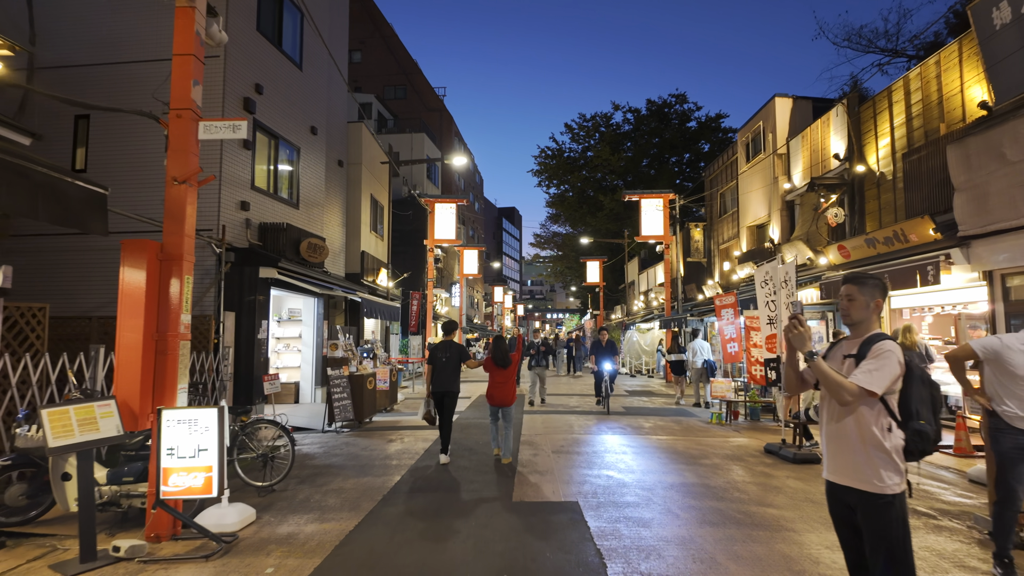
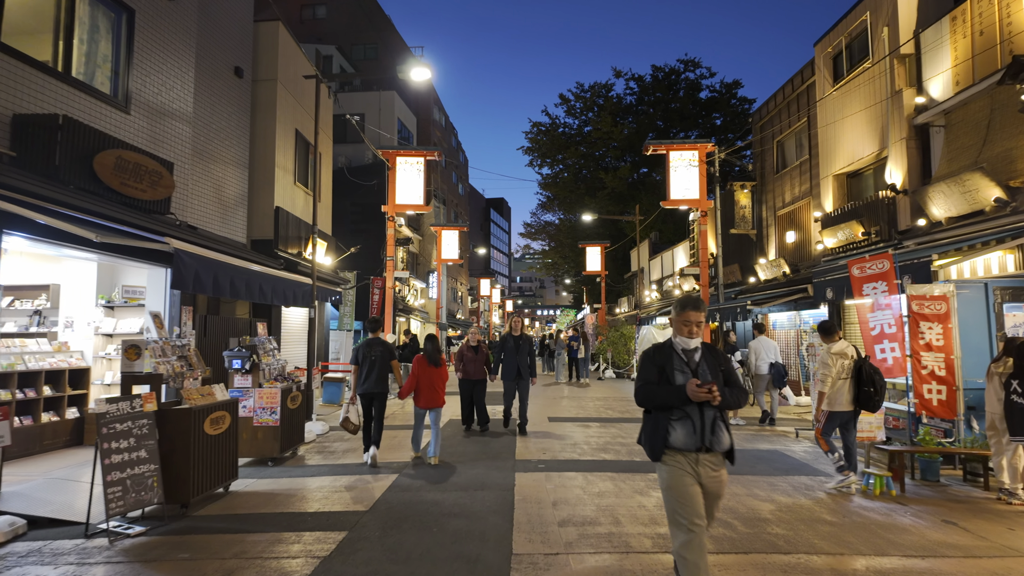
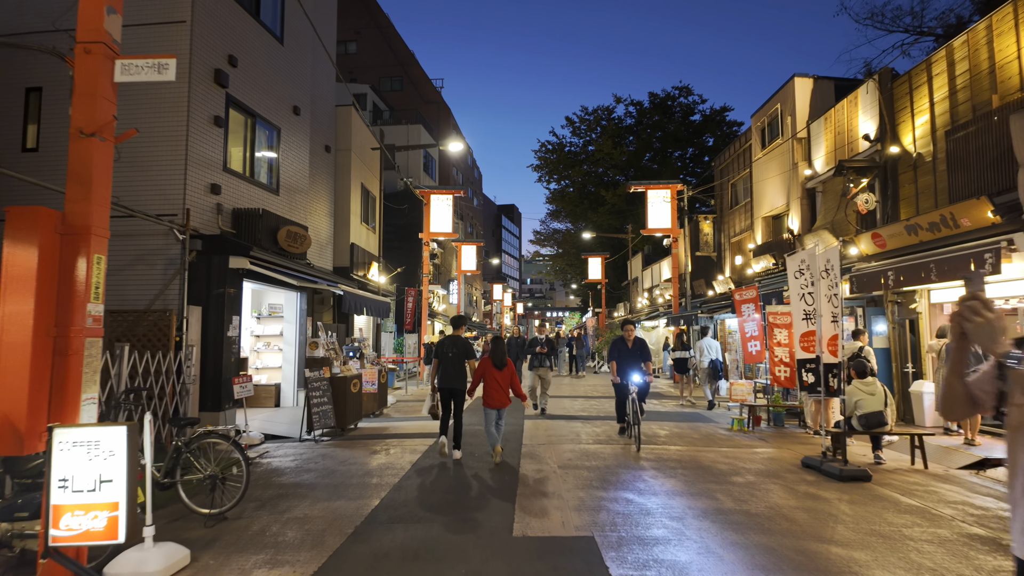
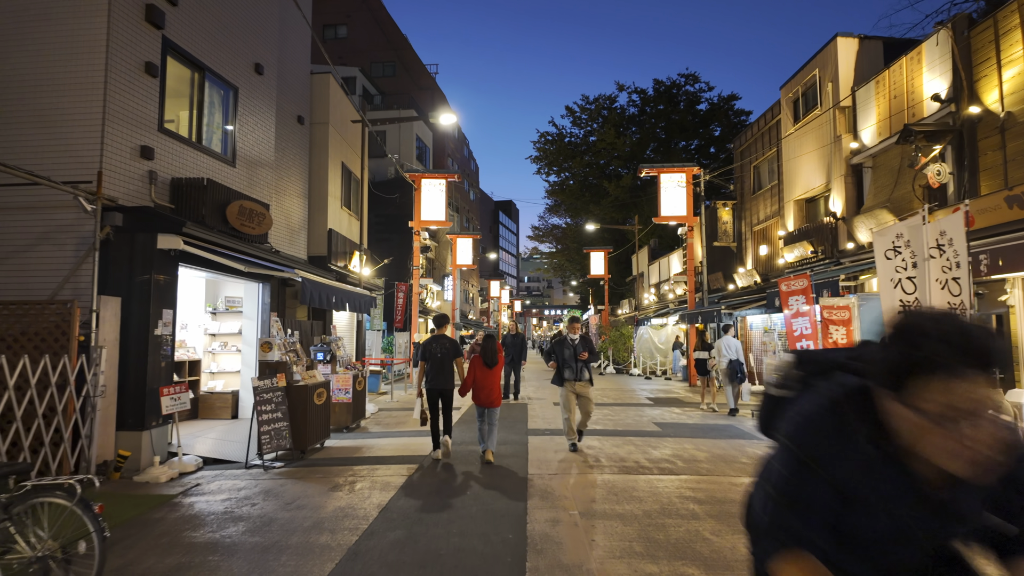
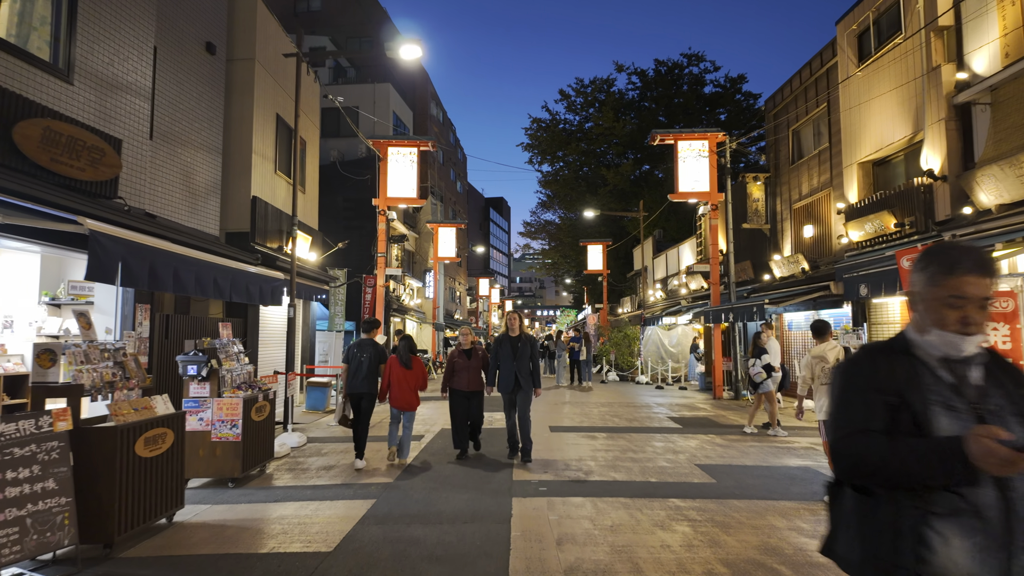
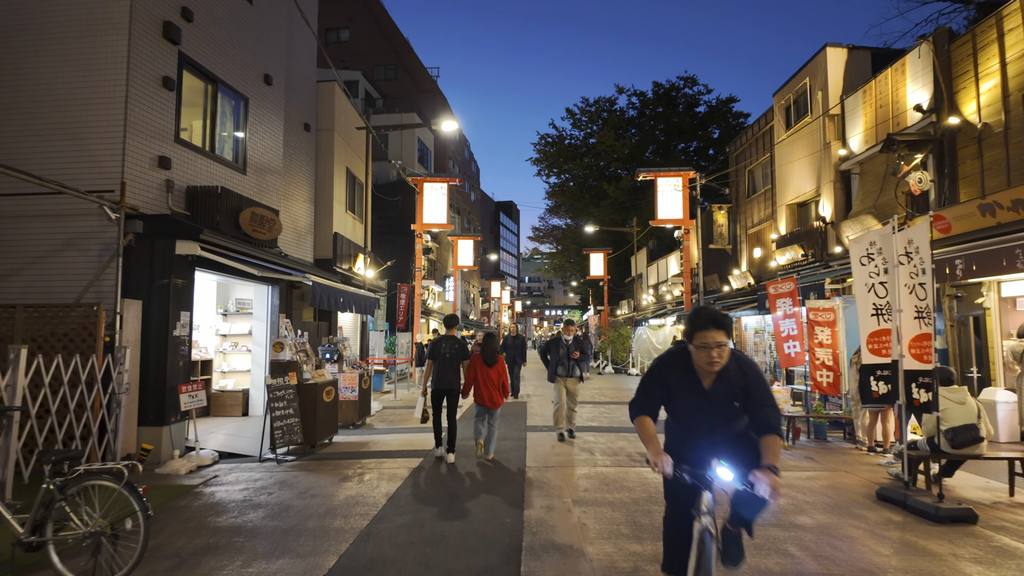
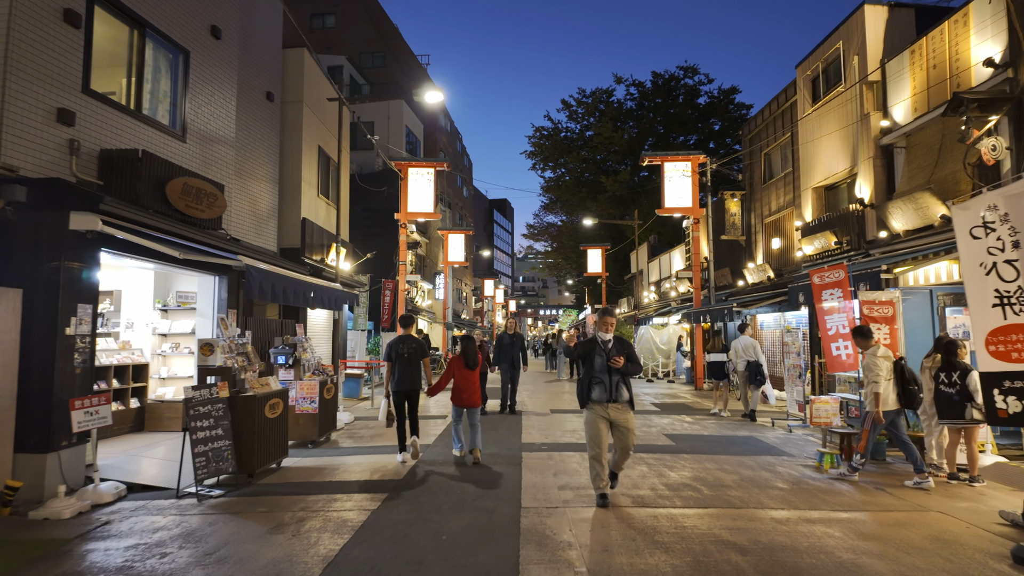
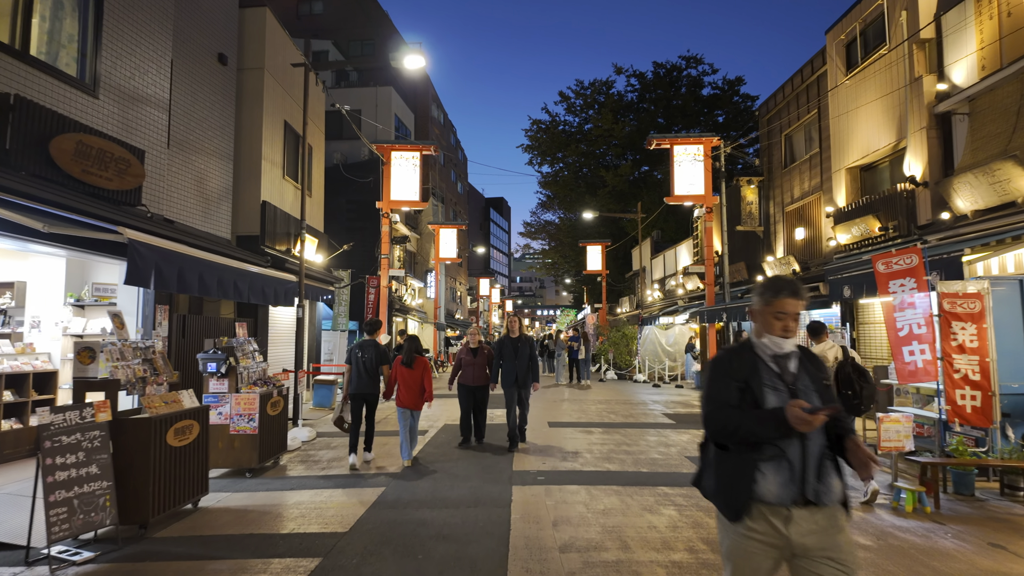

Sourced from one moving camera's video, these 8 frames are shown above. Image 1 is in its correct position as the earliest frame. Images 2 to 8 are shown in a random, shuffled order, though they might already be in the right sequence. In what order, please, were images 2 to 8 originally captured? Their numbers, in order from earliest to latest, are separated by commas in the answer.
3, 6, 4, 7, 2, 8, 5
